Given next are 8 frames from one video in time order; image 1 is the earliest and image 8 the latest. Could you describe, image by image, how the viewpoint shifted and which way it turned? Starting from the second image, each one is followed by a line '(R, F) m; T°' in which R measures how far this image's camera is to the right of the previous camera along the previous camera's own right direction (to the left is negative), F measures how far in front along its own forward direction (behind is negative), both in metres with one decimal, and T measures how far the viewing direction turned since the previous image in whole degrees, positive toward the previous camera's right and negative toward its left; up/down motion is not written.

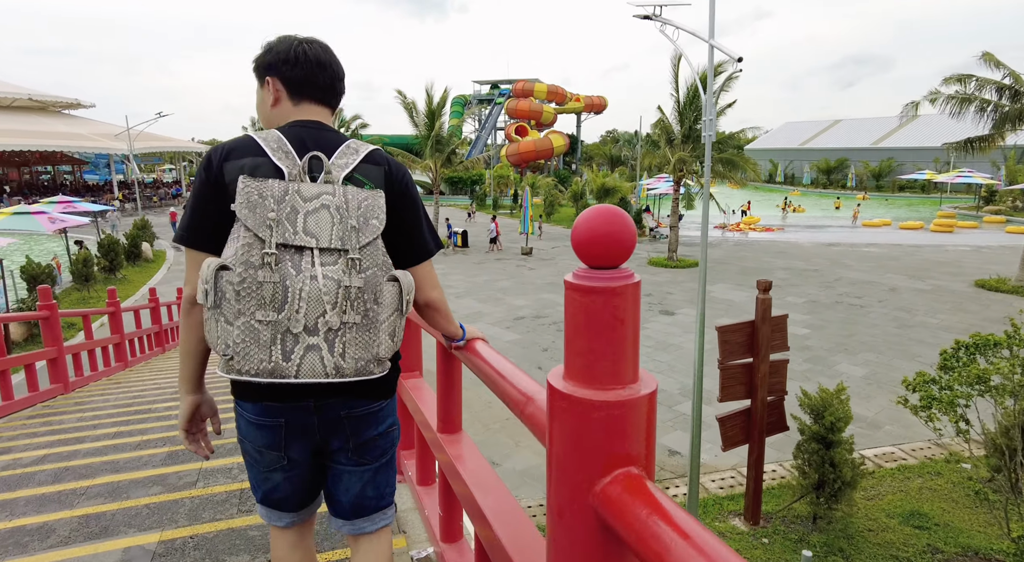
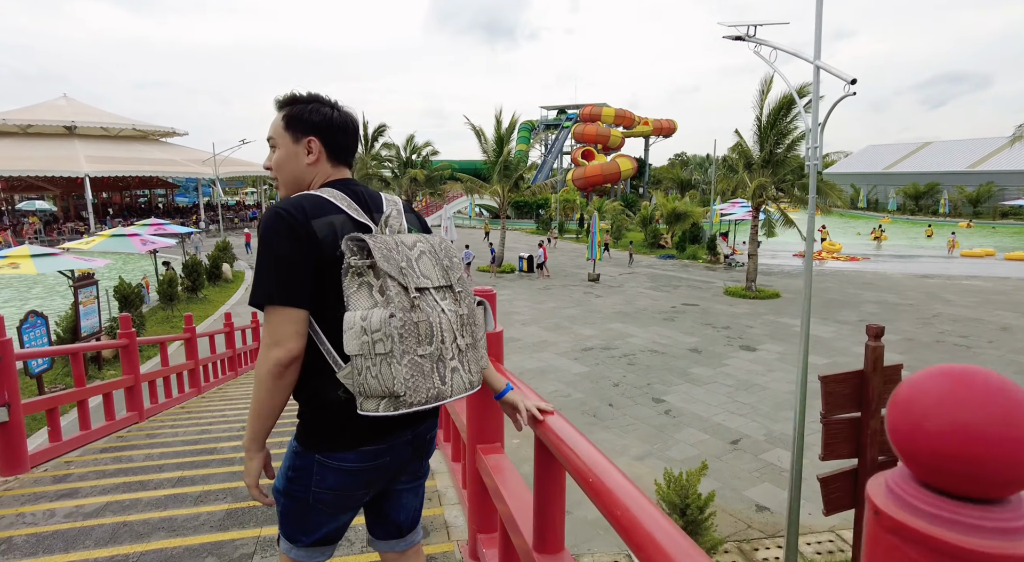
(-0.2, +0.4) m; -6°
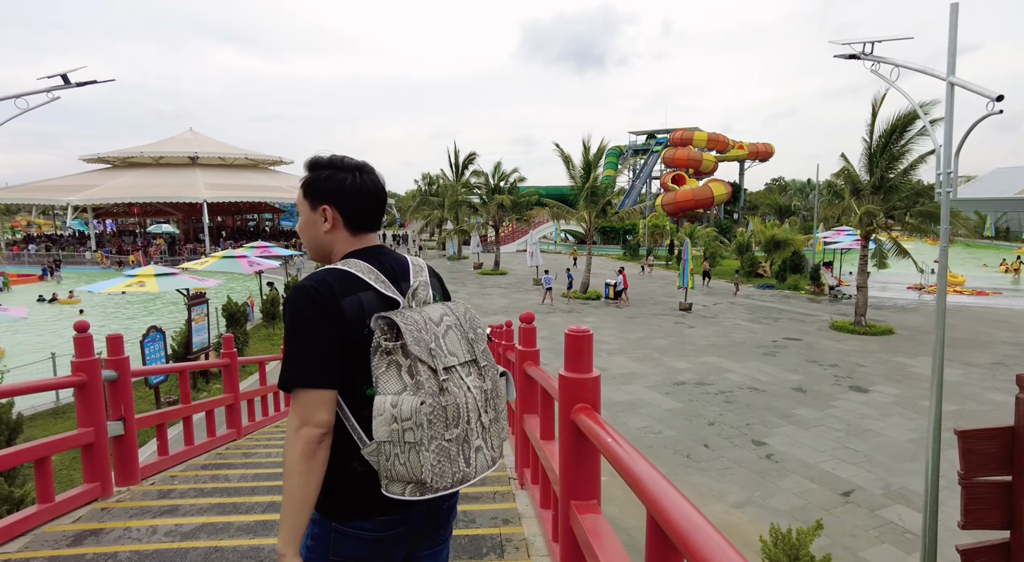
(-0.1, +0.2) m; -8°
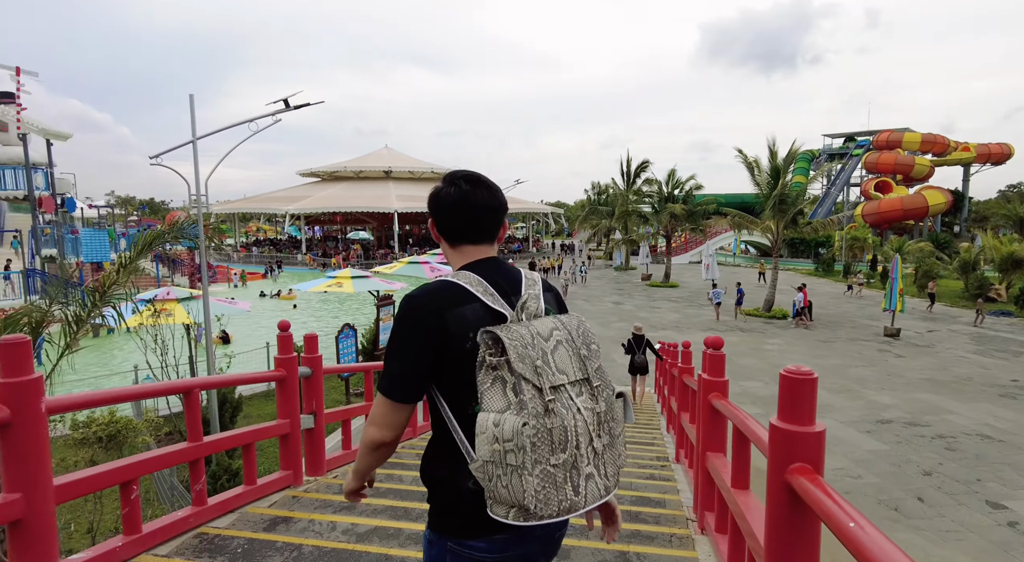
(-0.1, +0.3) m; -17°
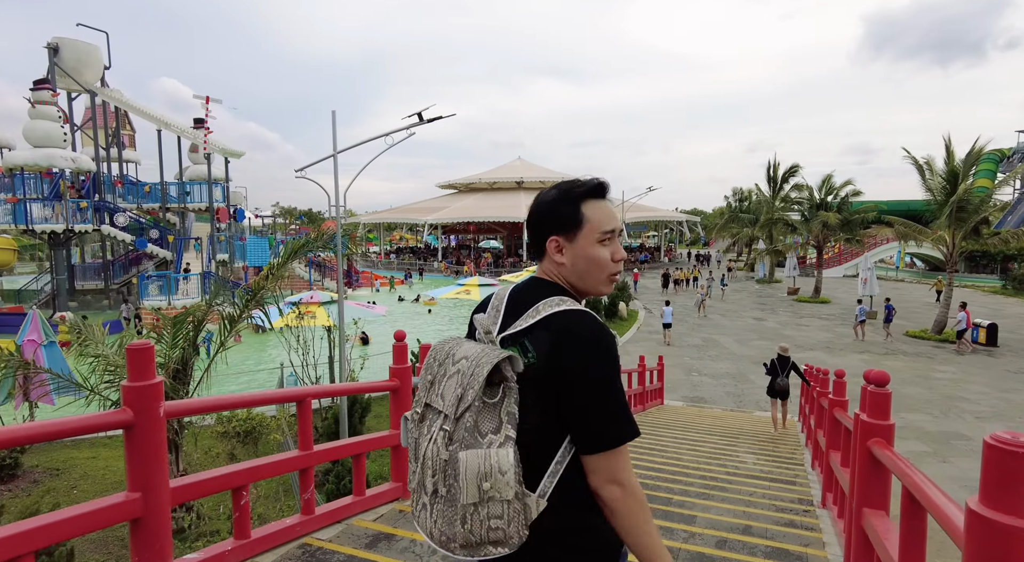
(+0.1, +0.2) m; -13°
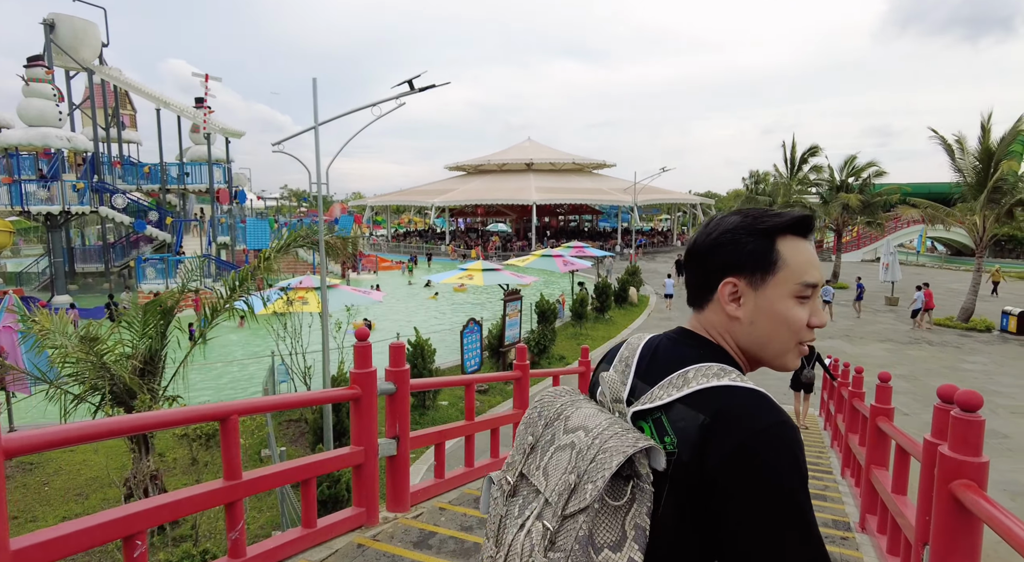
(+0.1, +0.6) m; -1°
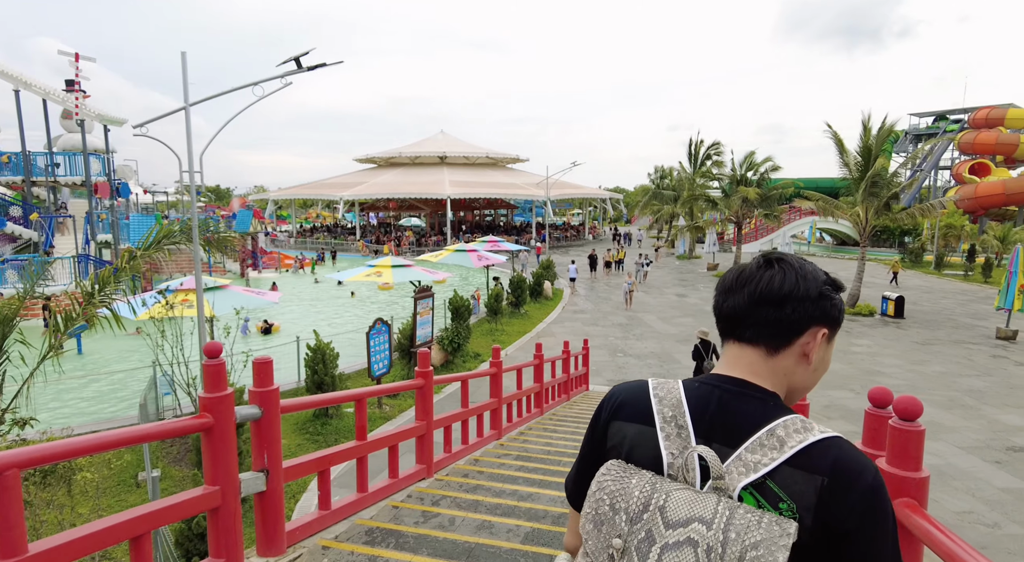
(+0.1, +0.4) m; +8°
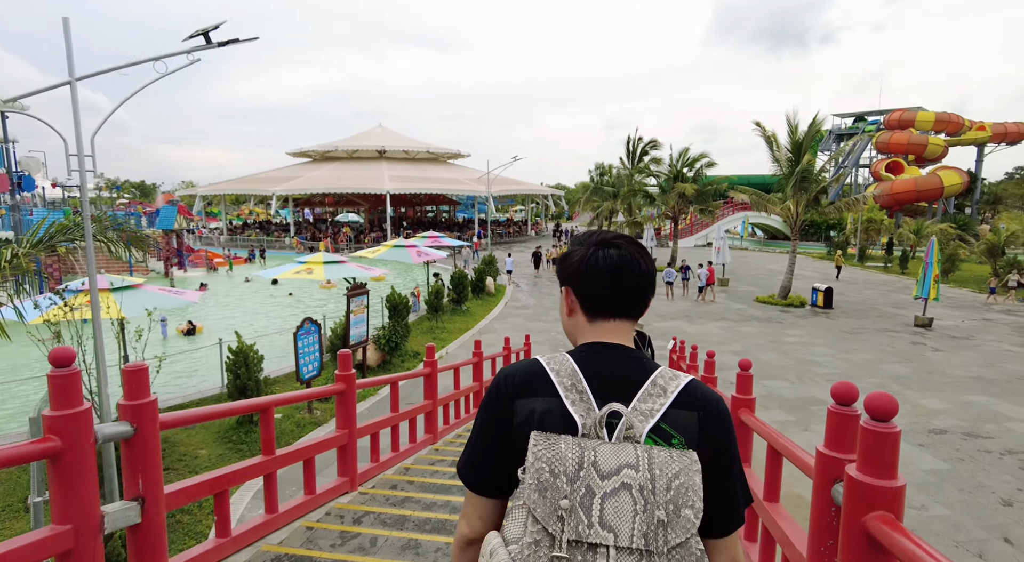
(+0.1, +0.3) m; +6°
